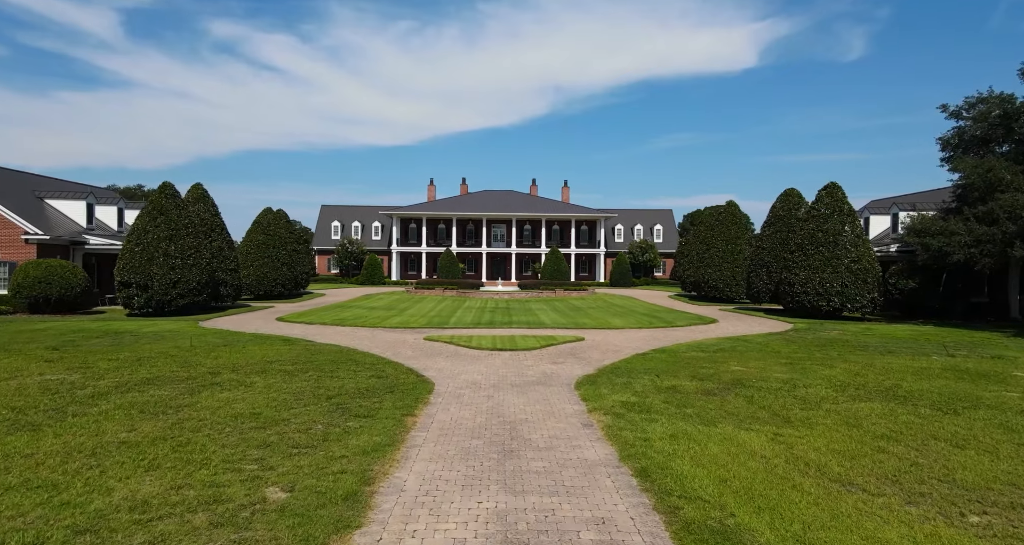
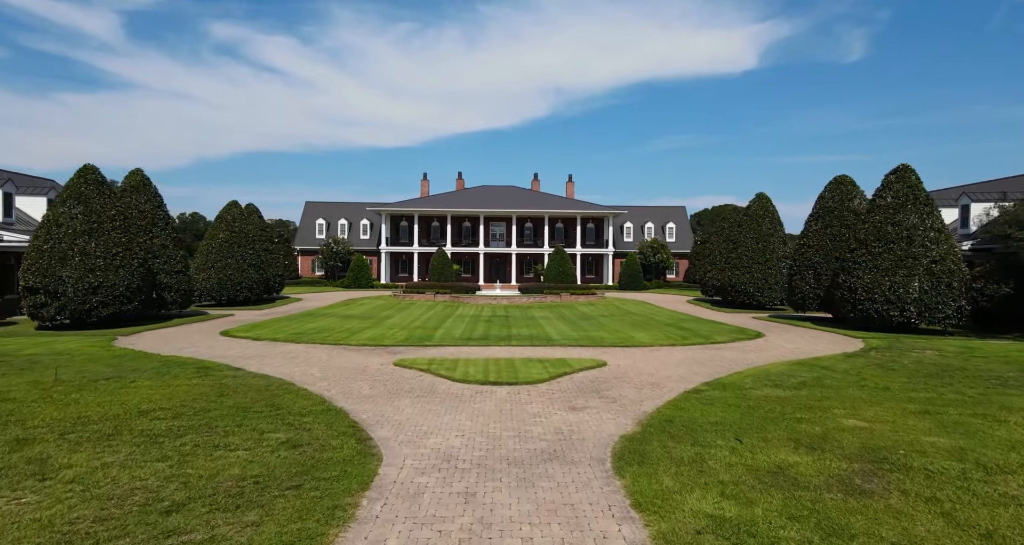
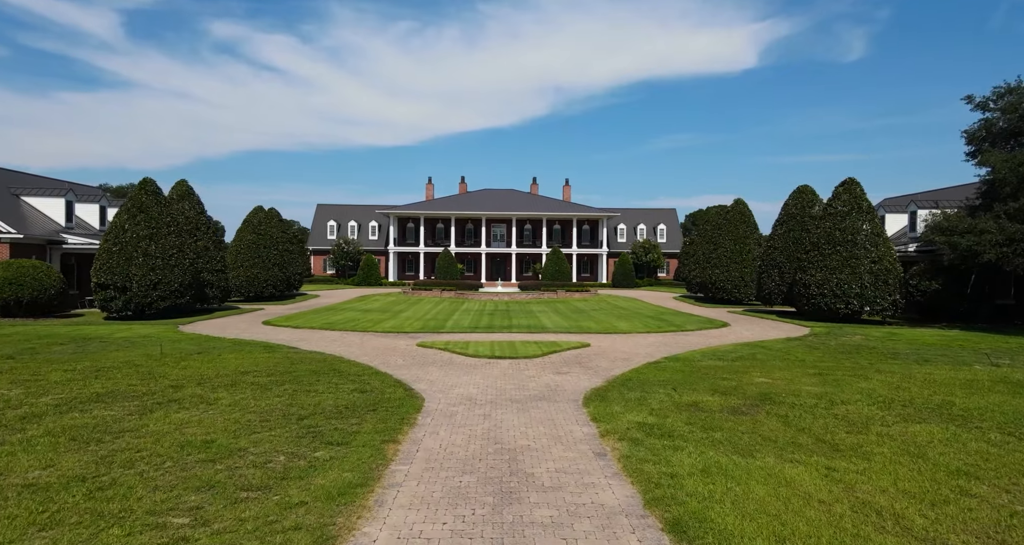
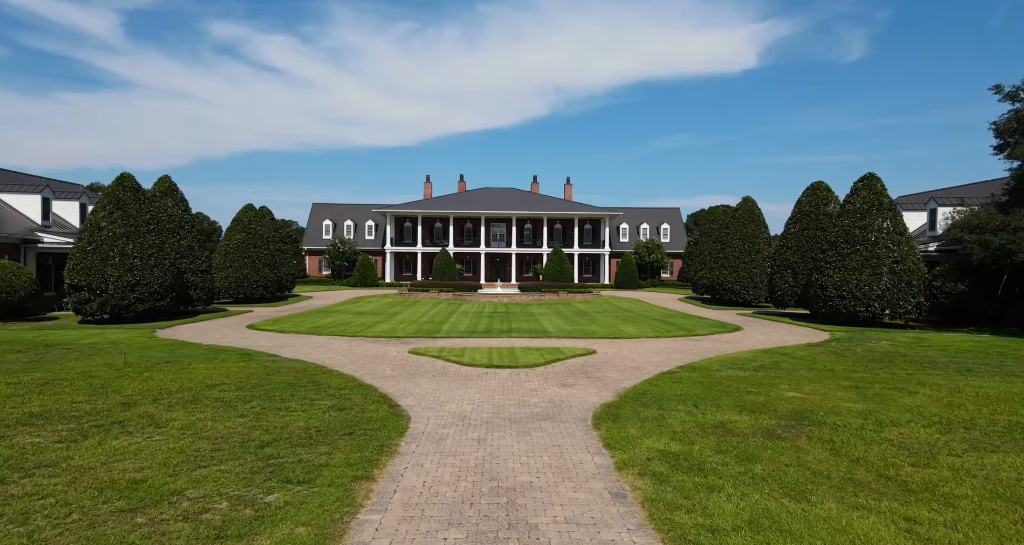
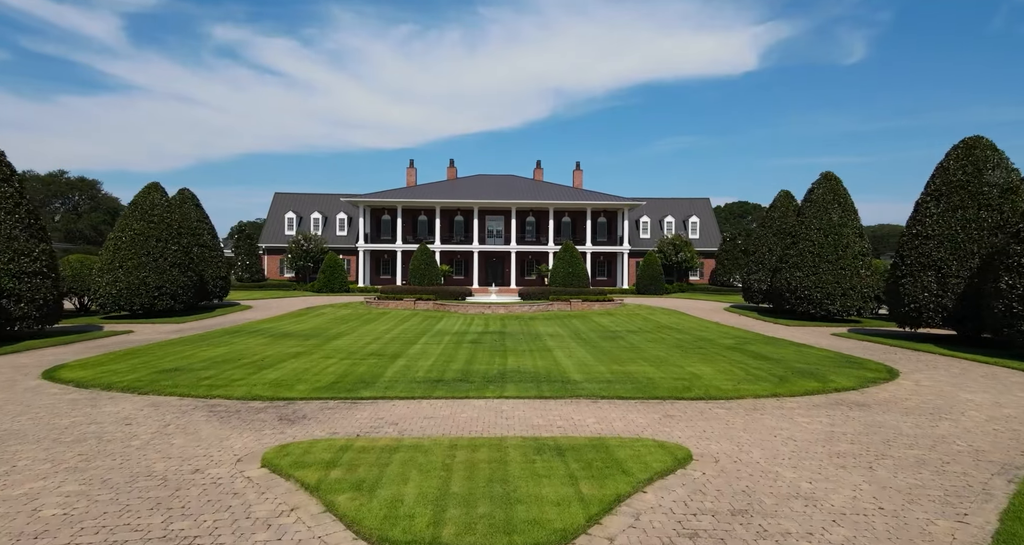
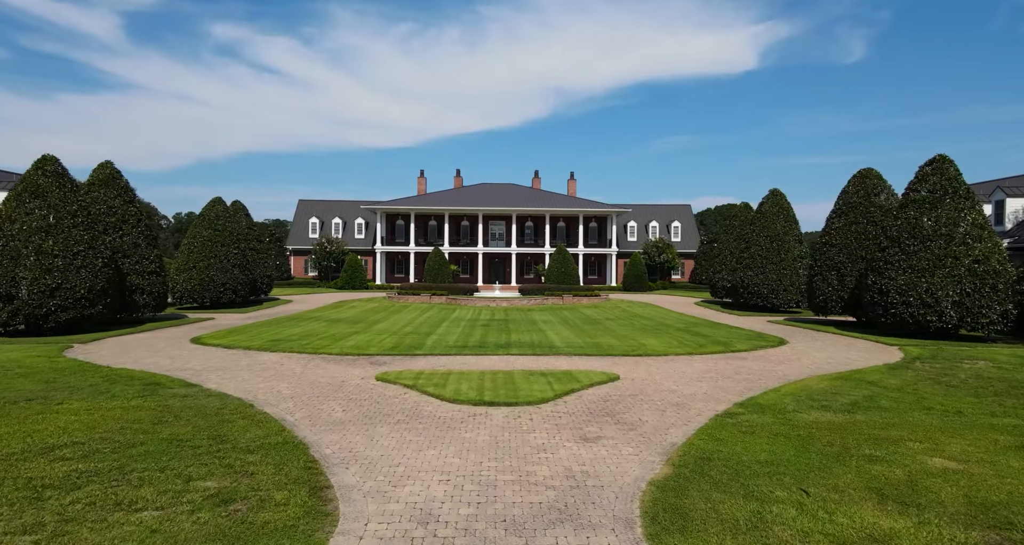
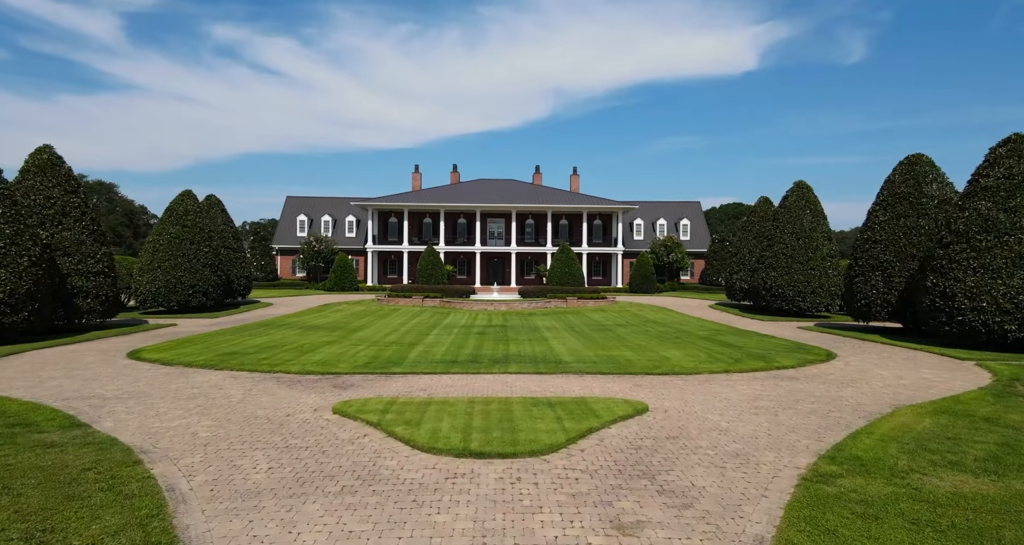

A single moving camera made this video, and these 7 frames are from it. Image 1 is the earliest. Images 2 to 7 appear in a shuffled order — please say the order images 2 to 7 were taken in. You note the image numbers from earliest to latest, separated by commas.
3, 4, 2, 6, 7, 5
